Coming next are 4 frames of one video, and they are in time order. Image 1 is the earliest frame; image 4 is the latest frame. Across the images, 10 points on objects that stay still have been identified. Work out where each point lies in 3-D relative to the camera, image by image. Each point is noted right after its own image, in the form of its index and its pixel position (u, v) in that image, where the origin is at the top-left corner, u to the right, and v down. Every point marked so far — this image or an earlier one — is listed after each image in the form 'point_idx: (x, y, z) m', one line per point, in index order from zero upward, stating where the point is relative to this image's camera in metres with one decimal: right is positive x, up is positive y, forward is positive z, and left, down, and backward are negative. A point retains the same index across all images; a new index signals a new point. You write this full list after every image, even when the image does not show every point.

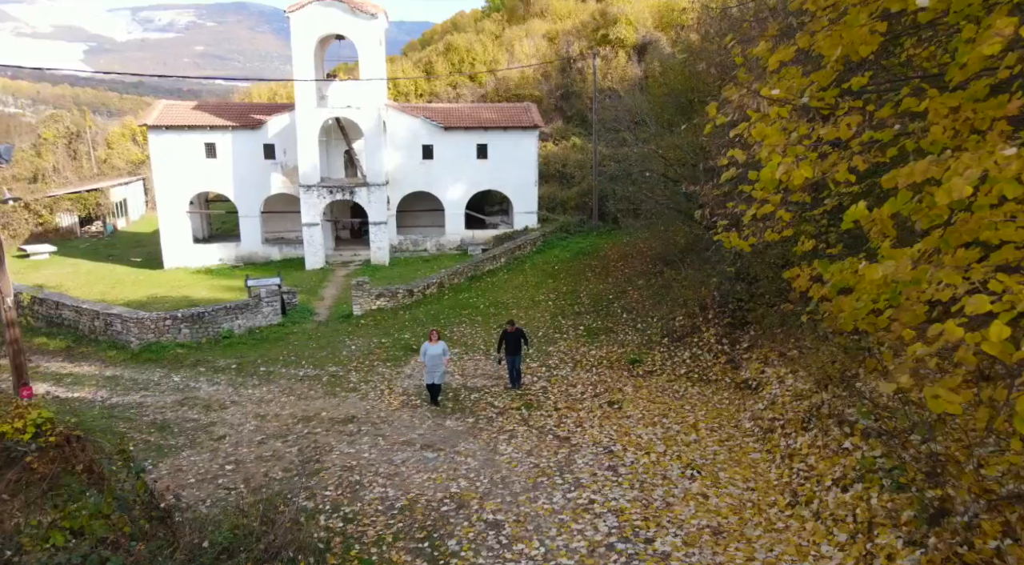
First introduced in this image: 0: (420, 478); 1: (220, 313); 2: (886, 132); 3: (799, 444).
0: (-1.3, -2.7, +8.8) m
1: (-7.7, -0.8, +16.8) m
2: (+2.7, +1.1, +4.5) m
3: (+3.8, -2.1, +8.2) m
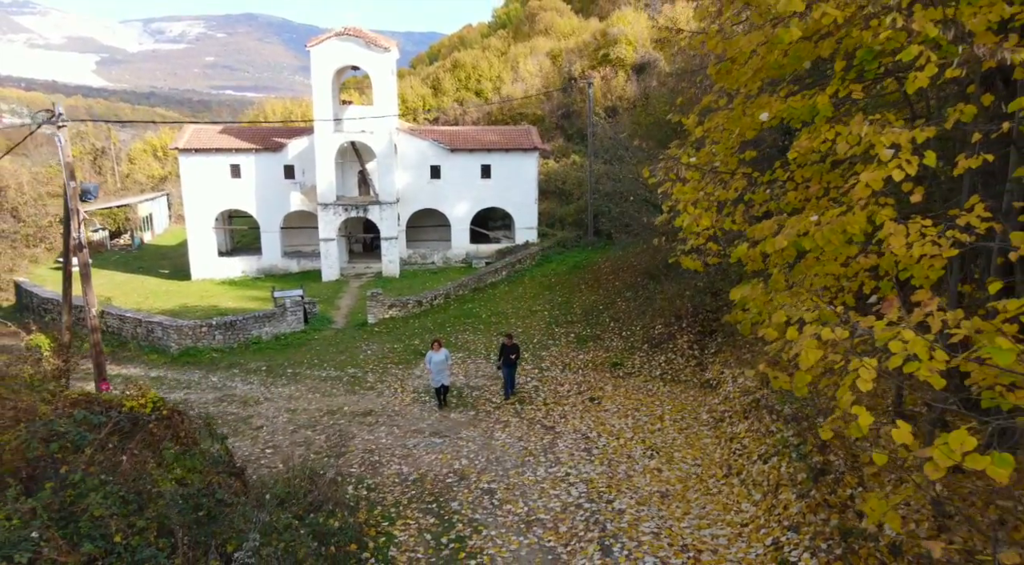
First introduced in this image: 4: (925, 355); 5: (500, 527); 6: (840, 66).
0: (-1.4, -3.0, +10.7) m
1: (-7.8, -1.1, +18.8) m
2: (+2.5, +0.9, +6.4) m
3: (+3.6, -2.3, +10.1) m
4: (+2.3, -0.4, +3.6) m
5: (-0.2, -3.2, +8.4) m
6: (+2.8, +1.8, +5.3) m
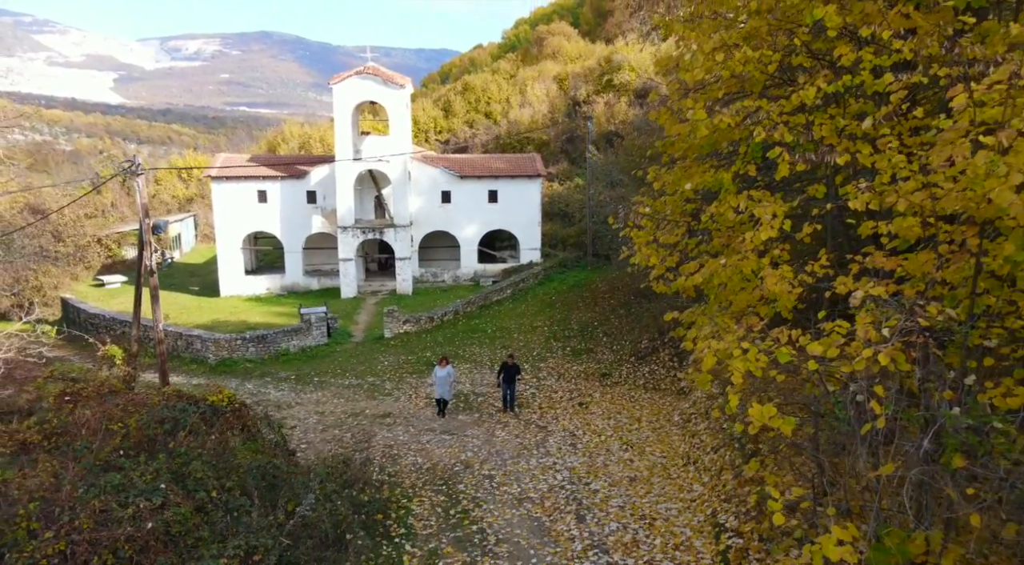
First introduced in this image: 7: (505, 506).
0: (-1.5, -3.4, +12.7) m
1: (-7.7, -1.7, +20.9) m
2: (+2.4, +0.6, +8.4) m
3: (+3.6, -2.7, +12.0) m
4: (+2.1, -0.7, +5.6) m
5: (-0.2, -3.6, +10.3) m
6: (+2.7, +1.5, +7.4) m
7: (-0.1, -3.6, +10.2) m
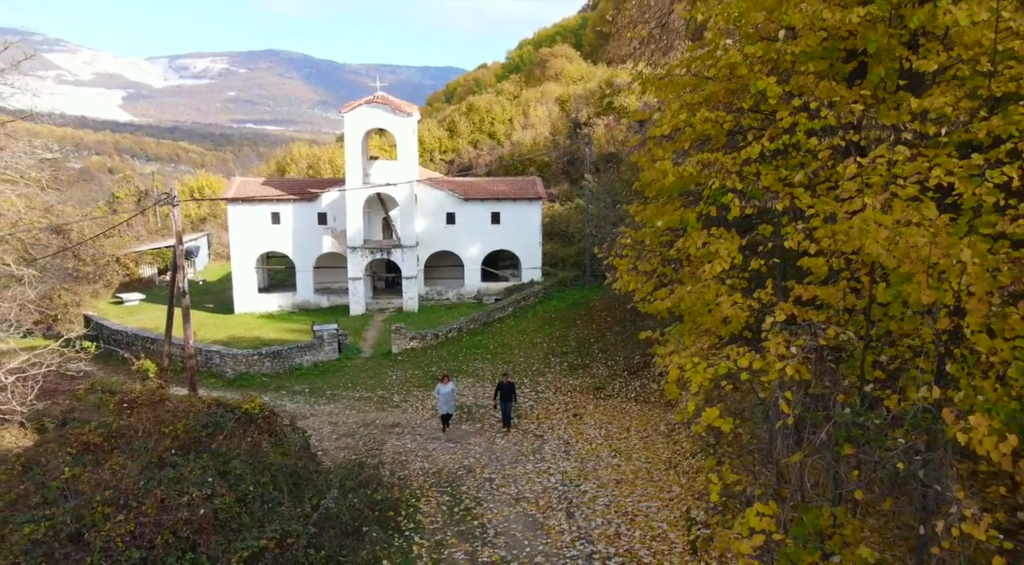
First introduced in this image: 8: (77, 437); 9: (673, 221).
0: (-1.5, -3.8, +13.9) m
1: (-7.7, -2.4, +22.2) m
2: (+2.4, +0.2, +9.7) m
3: (+3.5, -3.2, +13.2) m
4: (+2.0, -0.9, +6.8) m
5: (-0.3, -4.0, +11.5) m
6: (+2.6, +1.2, +8.7) m
7: (-0.2, -4.0, +11.4) m
8: (-6.3, -2.3, +9.2) m
9: (+2.3, +0.9, +8.9) m
